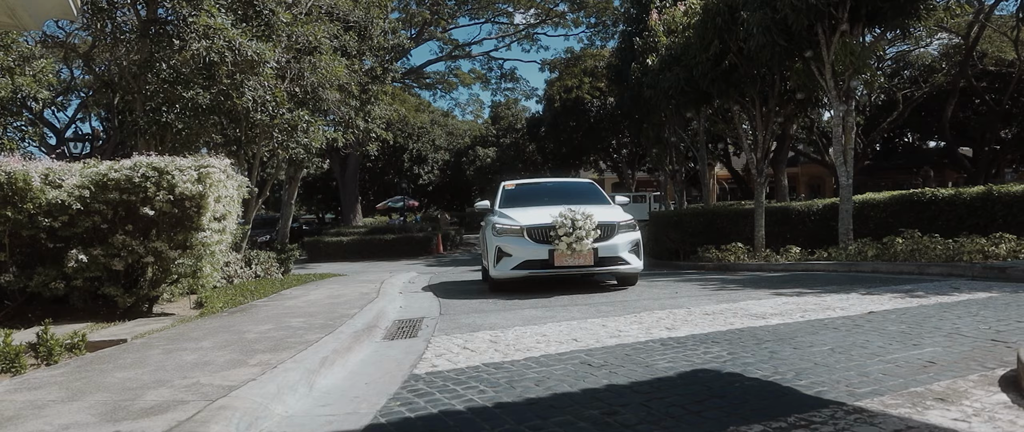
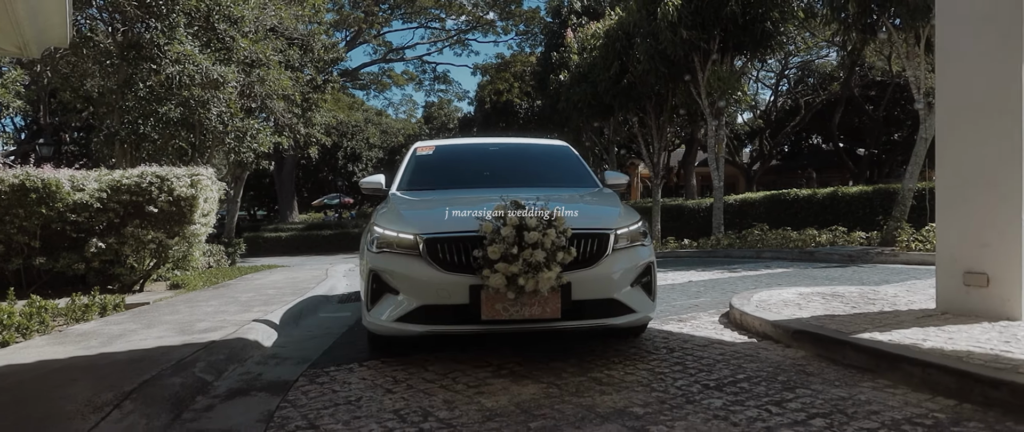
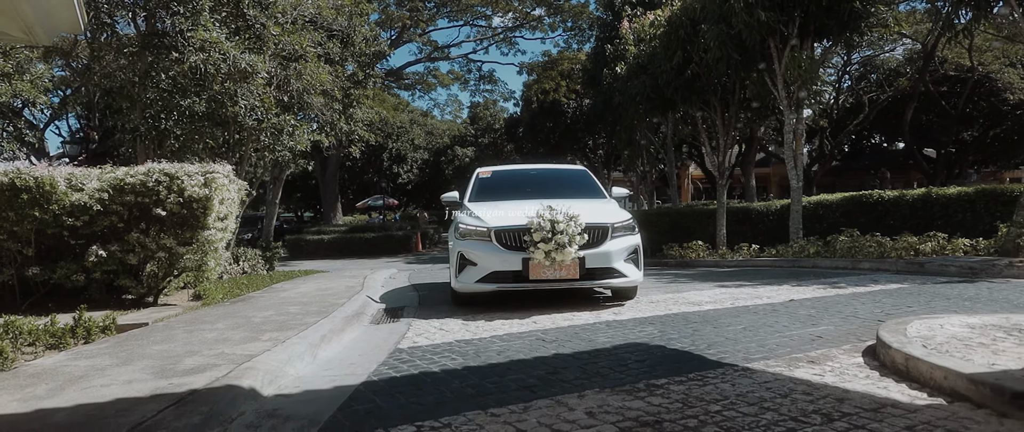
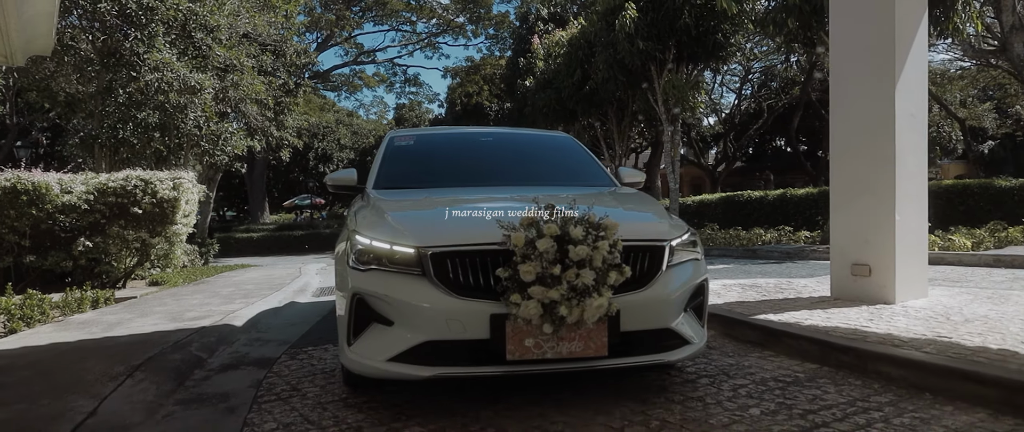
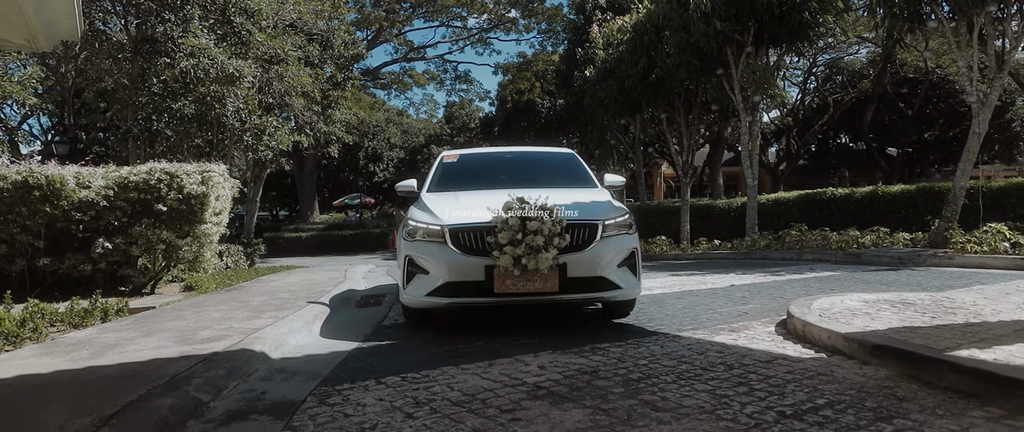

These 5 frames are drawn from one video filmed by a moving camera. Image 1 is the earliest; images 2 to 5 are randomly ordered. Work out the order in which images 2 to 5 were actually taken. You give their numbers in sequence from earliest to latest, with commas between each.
3, 5, 2, 4
